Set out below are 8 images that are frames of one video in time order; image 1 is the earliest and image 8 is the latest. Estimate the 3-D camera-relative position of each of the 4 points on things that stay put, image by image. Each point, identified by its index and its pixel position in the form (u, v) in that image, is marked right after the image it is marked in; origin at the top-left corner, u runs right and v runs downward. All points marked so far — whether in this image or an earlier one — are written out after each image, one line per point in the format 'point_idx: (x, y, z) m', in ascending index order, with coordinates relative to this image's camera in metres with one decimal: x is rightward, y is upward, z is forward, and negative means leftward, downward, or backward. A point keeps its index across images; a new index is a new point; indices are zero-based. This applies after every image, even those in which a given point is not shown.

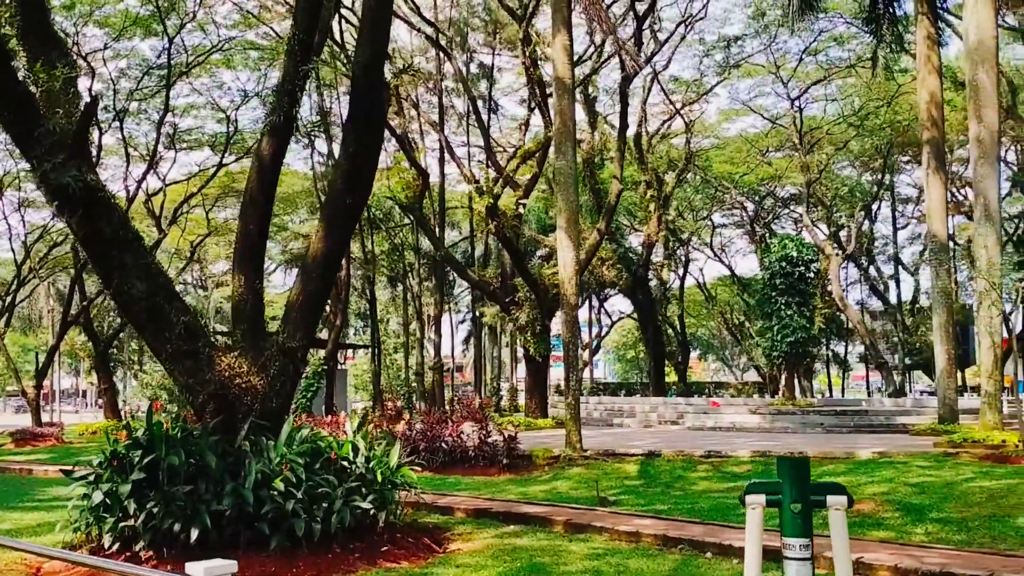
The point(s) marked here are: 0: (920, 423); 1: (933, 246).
0: (+7.3, -2.4, +18.4) m
1: (+7.0, +0.7, +17.0) m
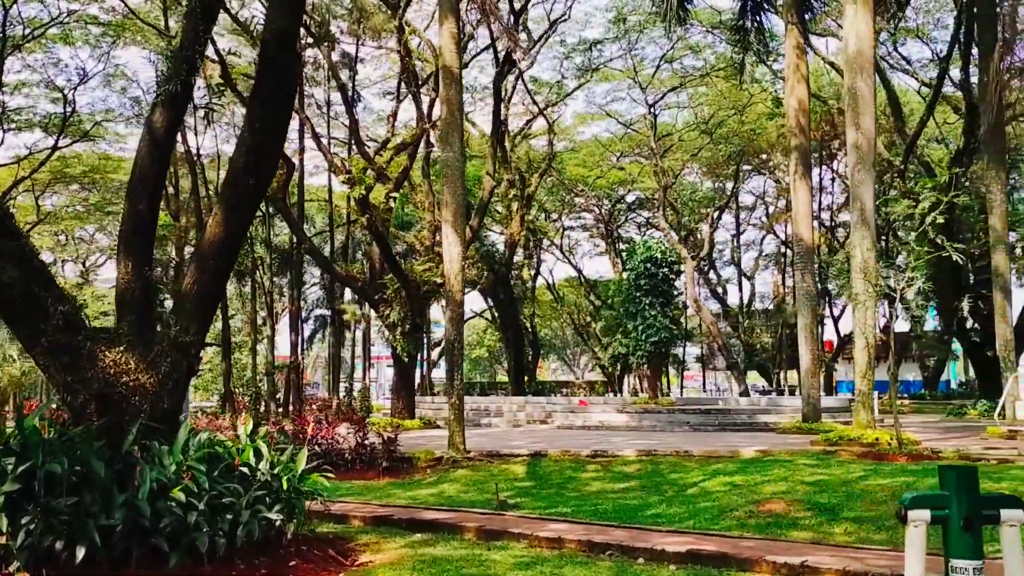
0: (+5.0, -2.5, +18.9) m
1: (+5.0, +0.7, +17.5) m
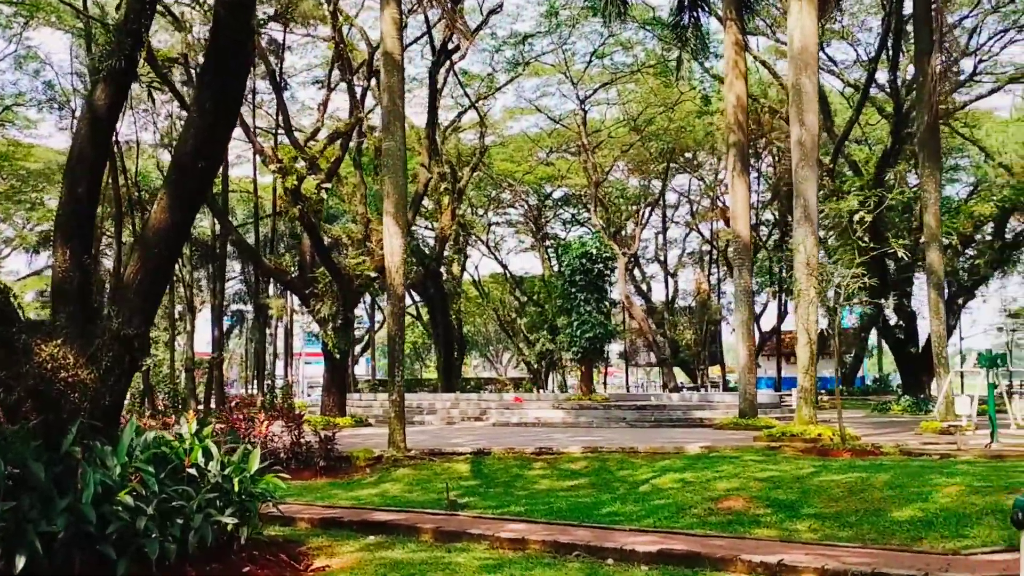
0: (+3.8, -2.4, +19.0) m
1: (+3.9, +0.7, +17.6) m
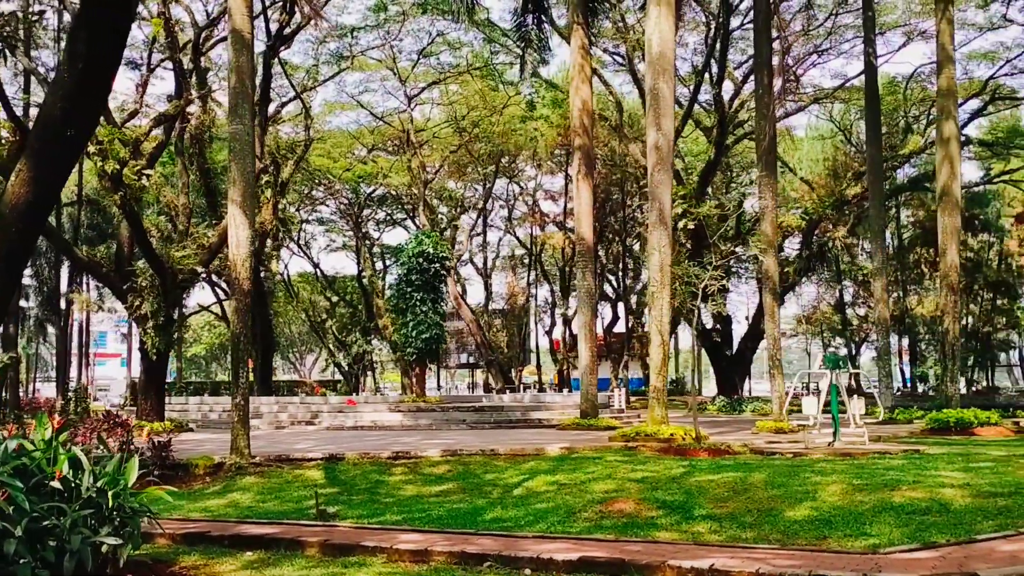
0: (+0.7, -2.4, +19.0) m
1: (+1.2, +0.7, +17.7) m
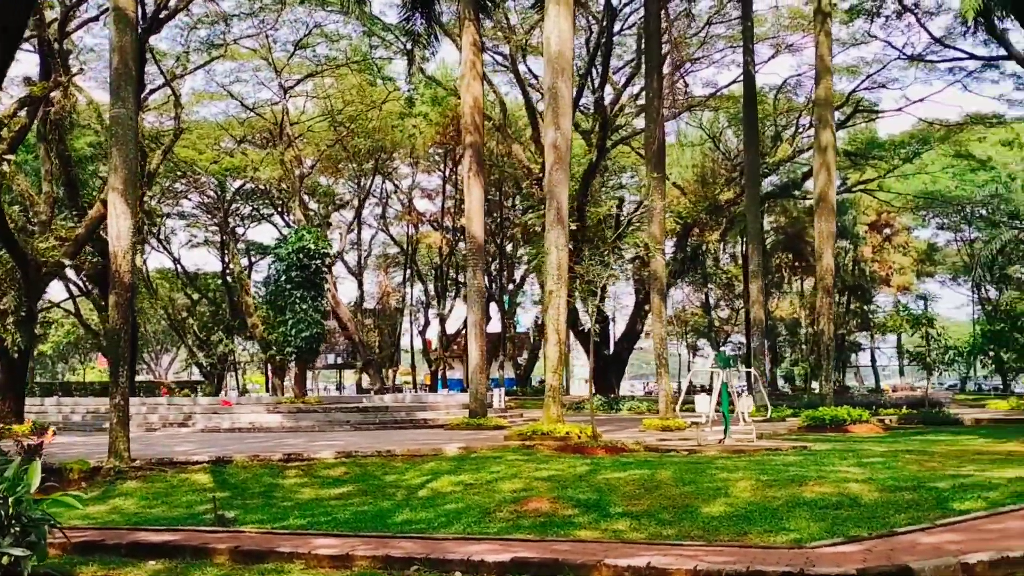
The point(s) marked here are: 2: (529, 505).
0: (-1.4, -2.4, +18.8) m
1: (-0.7, +0.7, +17.5) m
2: (+0.1, -1.8, +8.6) m
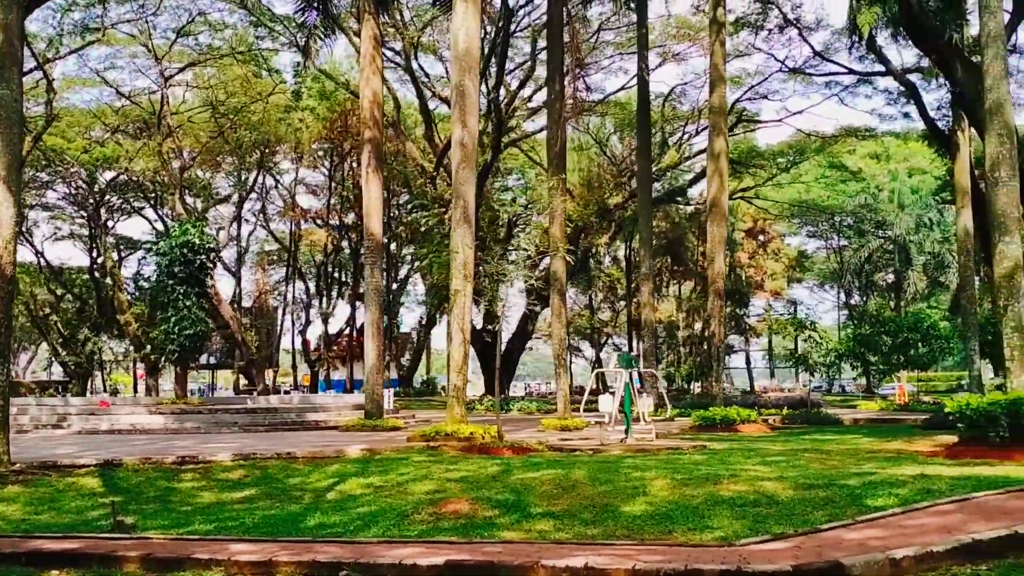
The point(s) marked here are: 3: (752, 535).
0: (-3.3, -2.4, +18.4) m
1: (-2.5, +0.7, +17.2) m
2: (-0.6, -1.8, +8.5) m
3: (+1.6, -1.7, +6.9) m
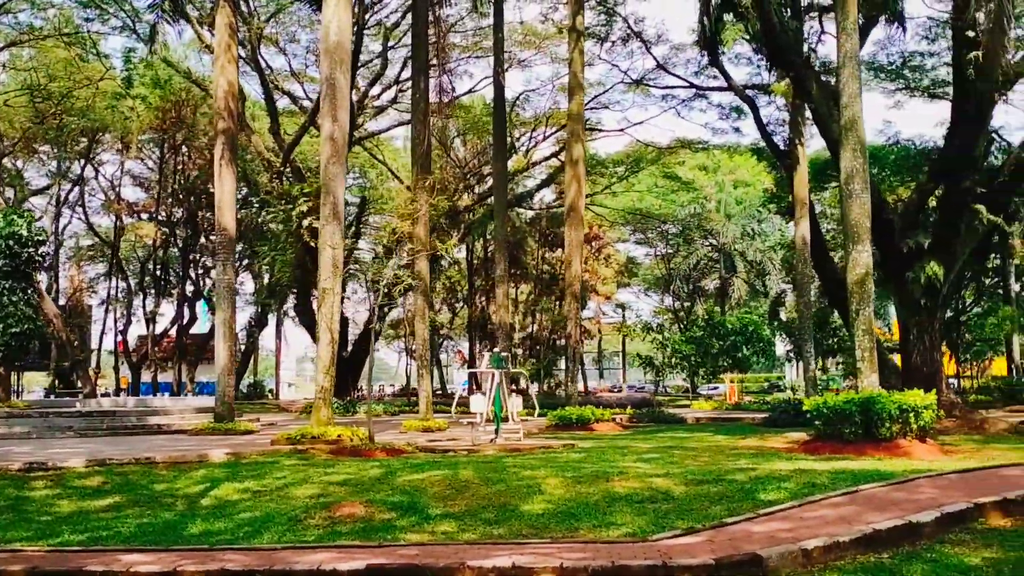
0: (-5.8, -2.3, +17.5) m
1: (-4.8, +0.8, +16.5) m
2: (-1.4, -1.8, +8.2) m
3: (+1.0, -1.7, +7.0) m
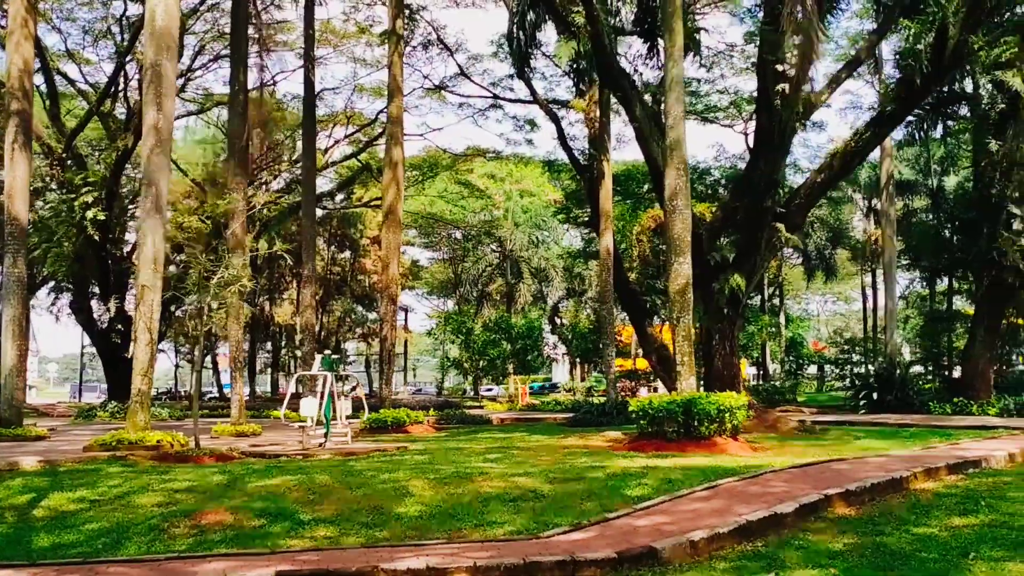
0: (-8.9, -2.2, +15.9) m
1: (-7.5, +0.9, +15.2) m
2: (-2.4, -1.8, +7.9) m
3: (+0.2, -1.7, +7.3) m
